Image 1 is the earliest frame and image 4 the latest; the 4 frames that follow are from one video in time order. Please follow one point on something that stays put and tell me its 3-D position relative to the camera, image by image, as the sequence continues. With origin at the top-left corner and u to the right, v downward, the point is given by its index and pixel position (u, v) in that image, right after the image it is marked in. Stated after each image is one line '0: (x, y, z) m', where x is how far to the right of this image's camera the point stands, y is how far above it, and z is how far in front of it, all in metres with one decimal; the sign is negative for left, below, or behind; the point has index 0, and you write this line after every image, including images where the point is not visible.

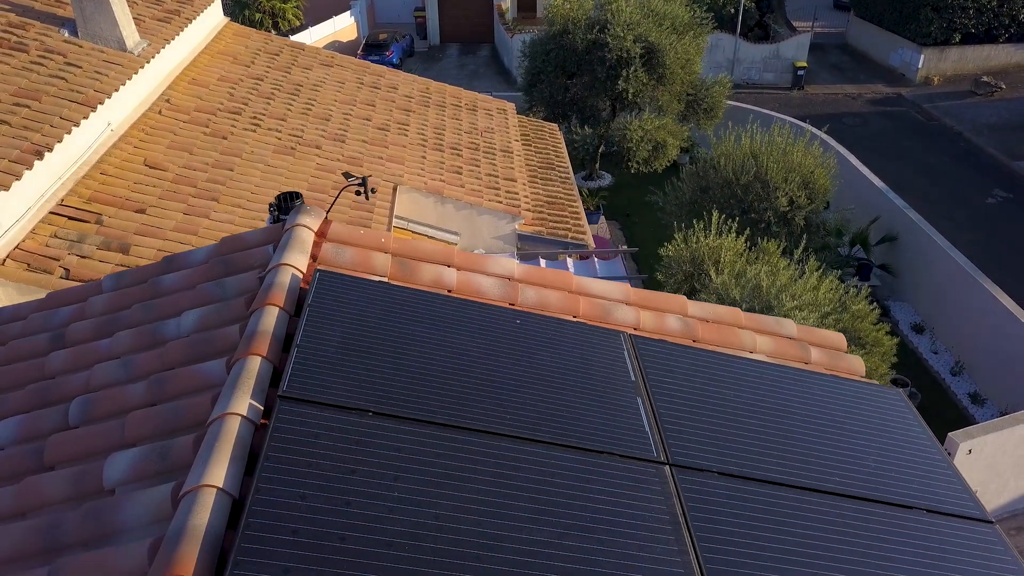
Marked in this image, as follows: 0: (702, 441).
0: (+1.1, -0.9, +4.5) m
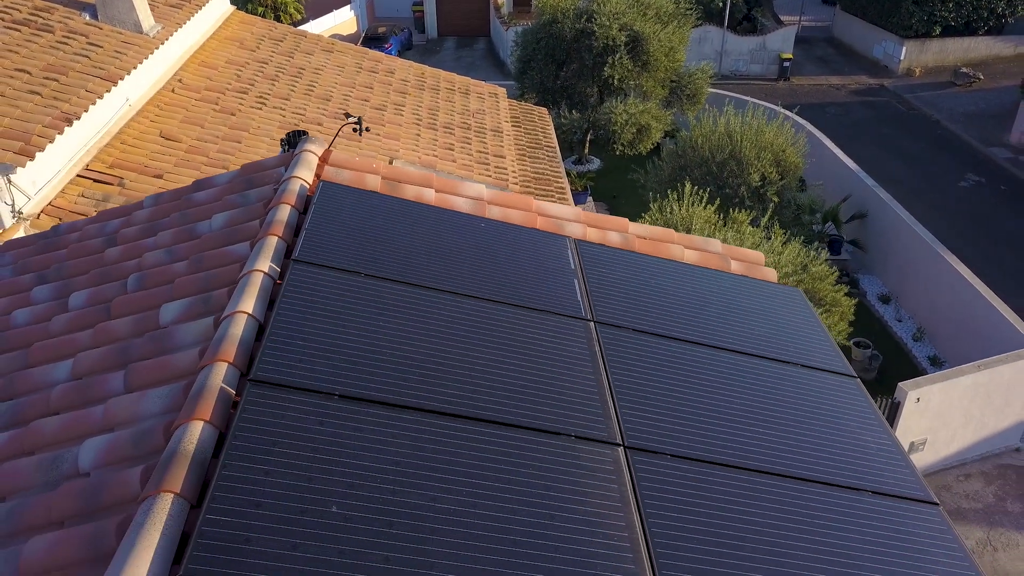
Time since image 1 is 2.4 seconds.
0: (+0.8, -0.2, +5.7) m
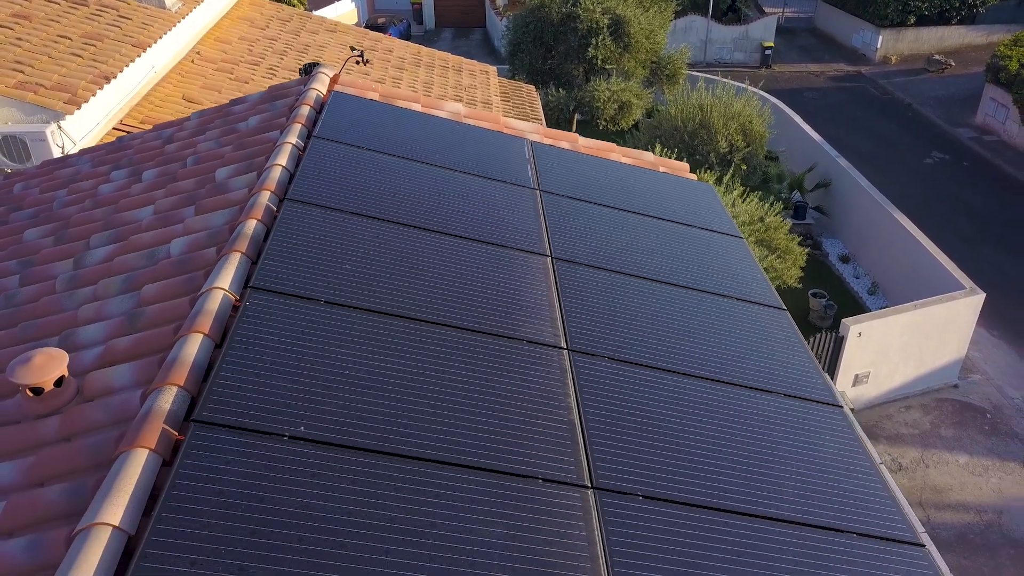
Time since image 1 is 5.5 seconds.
0: (+0.5, +0.9, +7.5) m
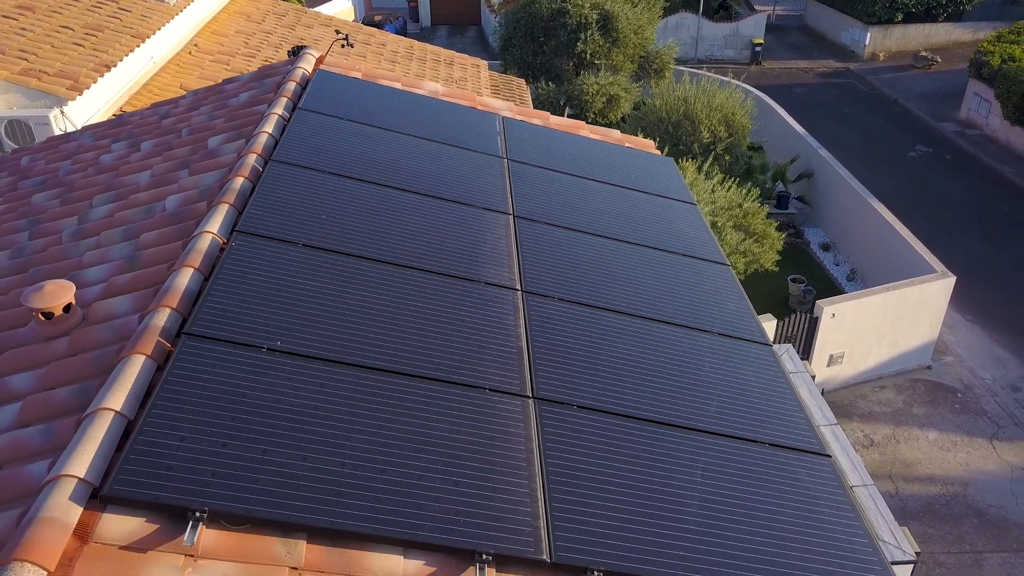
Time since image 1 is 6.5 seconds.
0: (+0.2, +1.3, +8.1) m
